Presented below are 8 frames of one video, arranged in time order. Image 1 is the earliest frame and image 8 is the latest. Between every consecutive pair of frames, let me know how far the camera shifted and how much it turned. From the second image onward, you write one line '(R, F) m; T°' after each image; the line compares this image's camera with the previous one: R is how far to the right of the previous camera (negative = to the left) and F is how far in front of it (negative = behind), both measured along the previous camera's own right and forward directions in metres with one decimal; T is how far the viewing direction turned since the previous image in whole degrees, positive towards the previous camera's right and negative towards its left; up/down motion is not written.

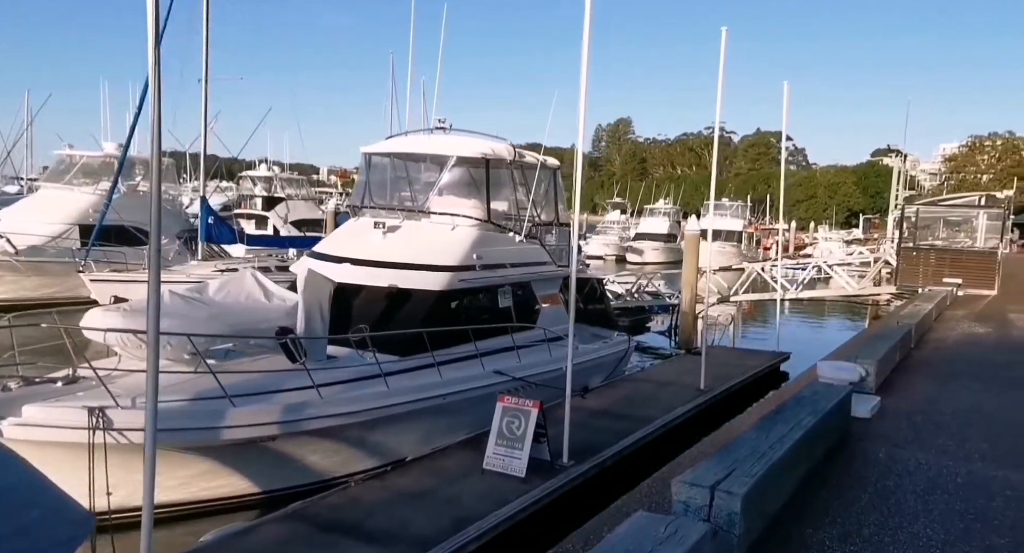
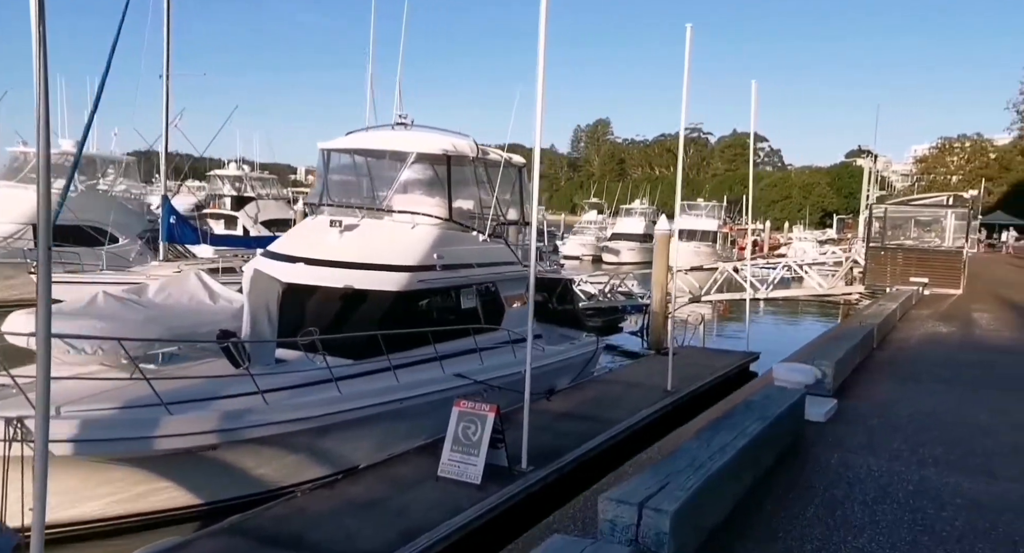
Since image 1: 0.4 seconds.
(+0.2, +0.2) m; +2°
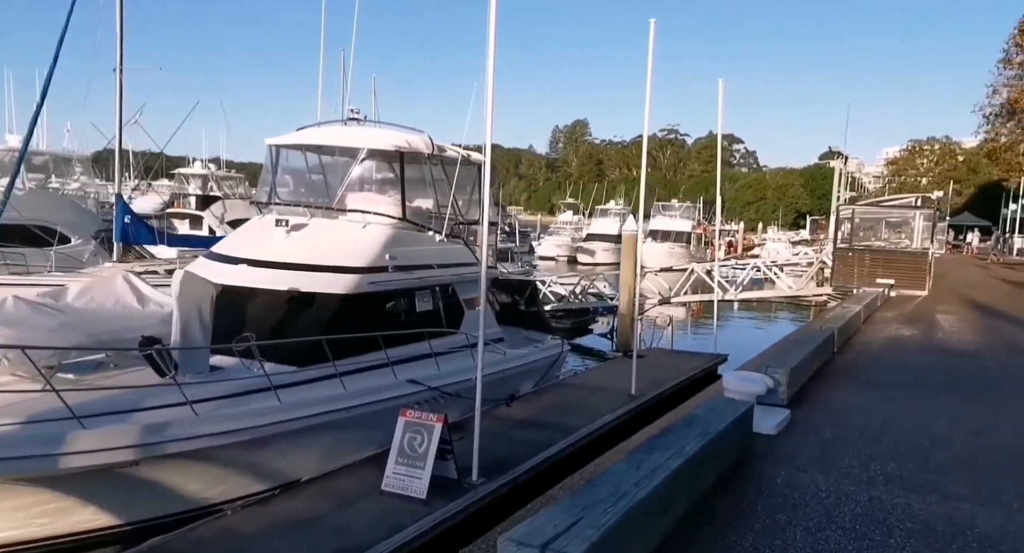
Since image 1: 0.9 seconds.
(+0.3, +0.3) m; +2°
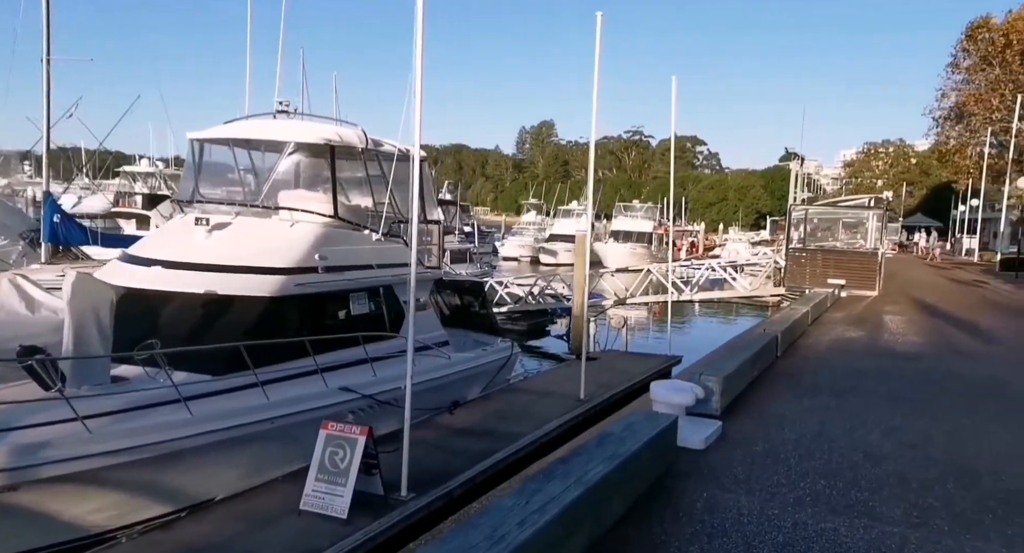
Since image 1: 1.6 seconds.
(+0.3, +0.4) m; +2°
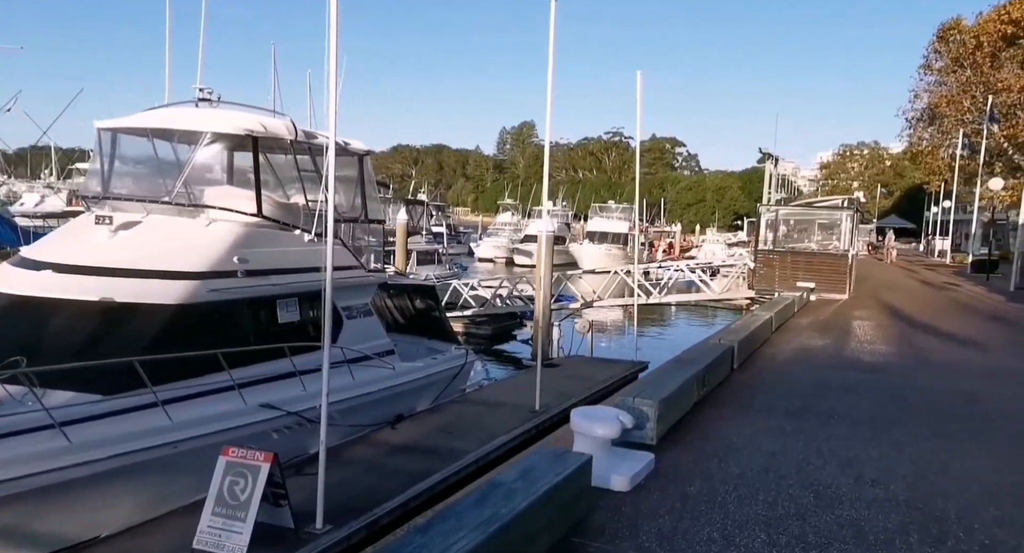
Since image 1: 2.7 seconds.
(+0.4, +0.7) m; +1°
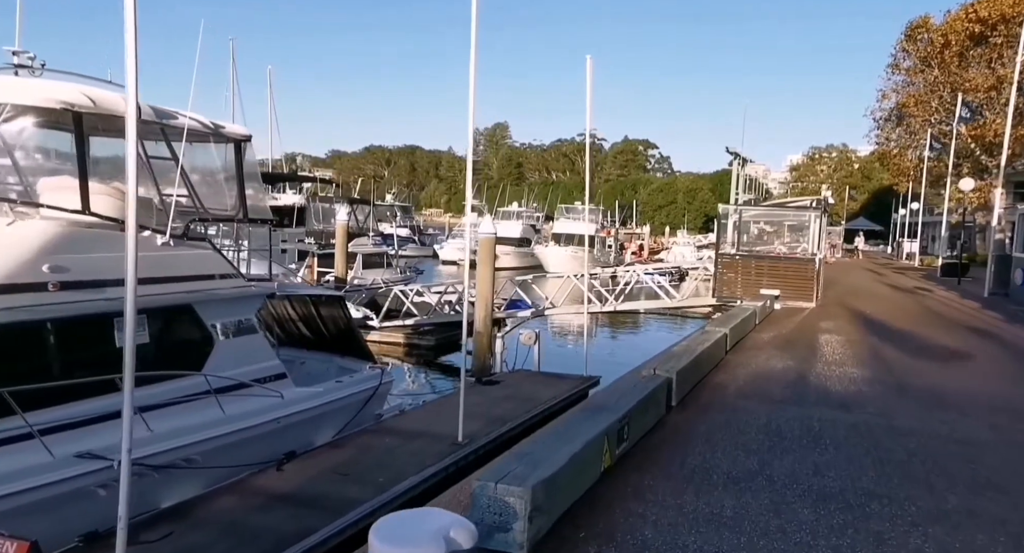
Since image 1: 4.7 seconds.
(+0.7, +1.6) m; +2°
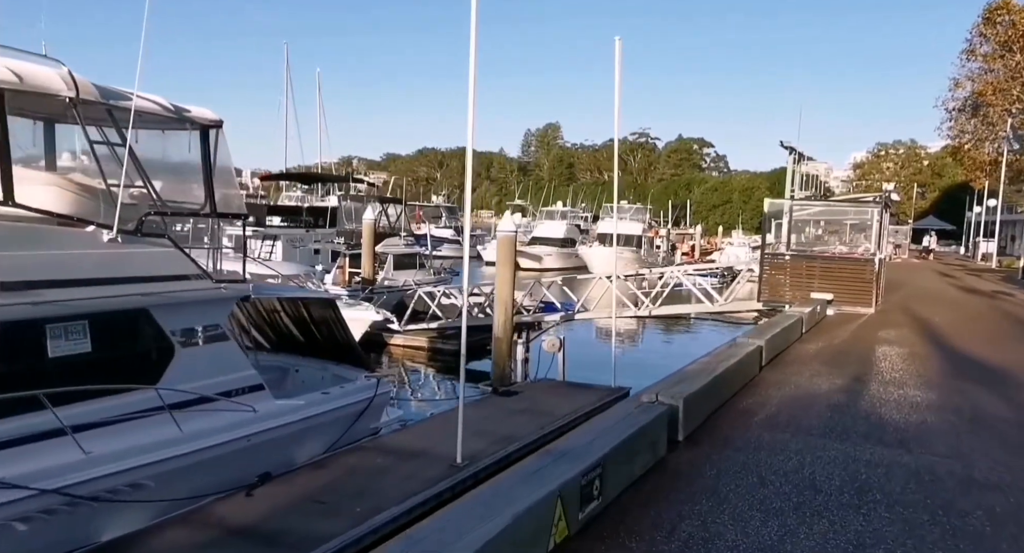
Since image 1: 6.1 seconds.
(+0.5, +1.2) m; -4°
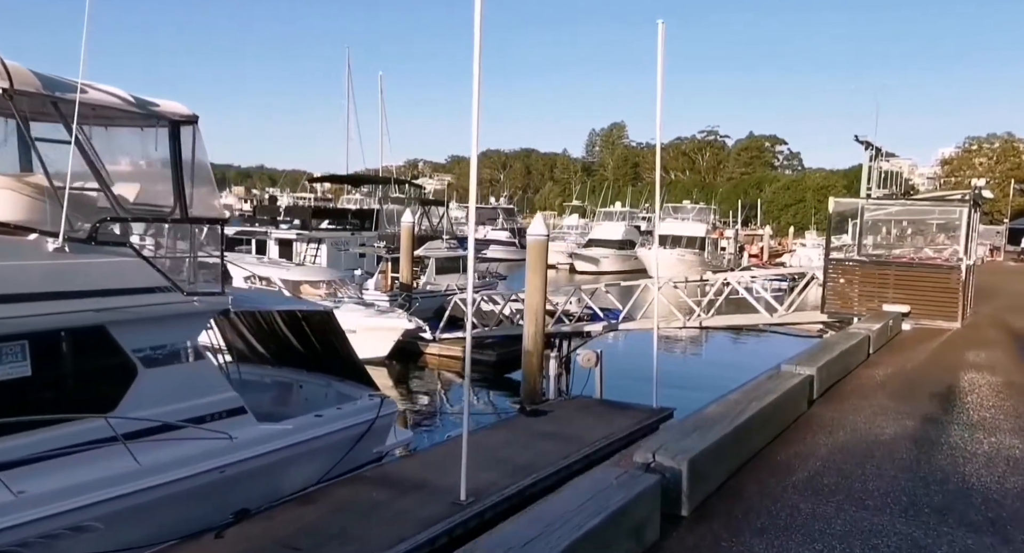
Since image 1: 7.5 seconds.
(+0.5, +1.1) m; -5°
